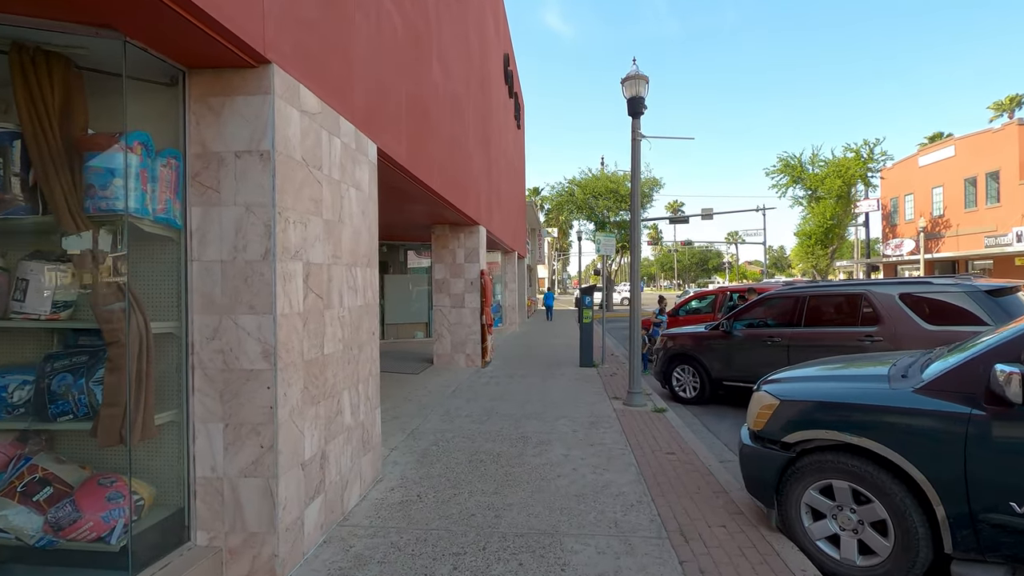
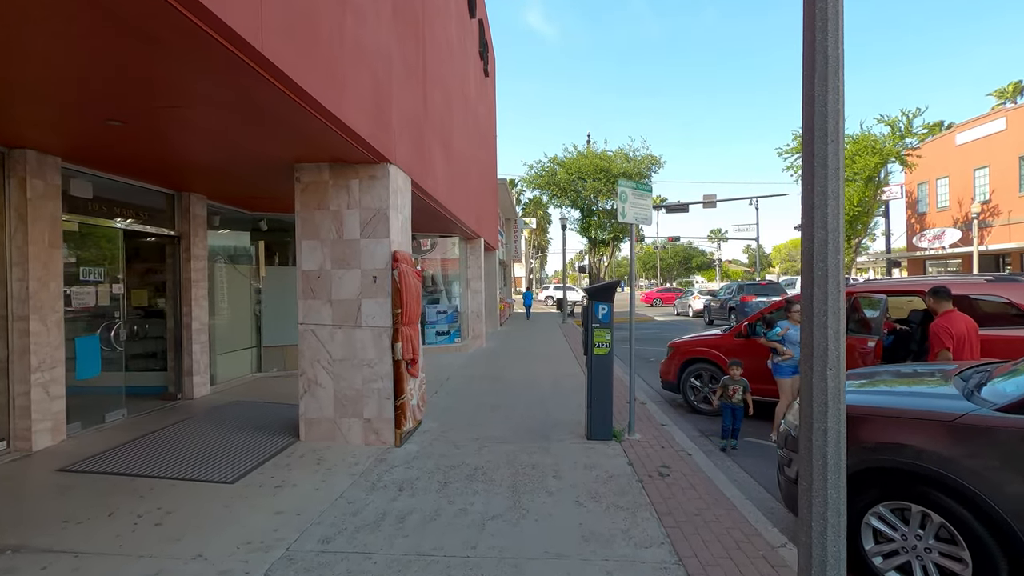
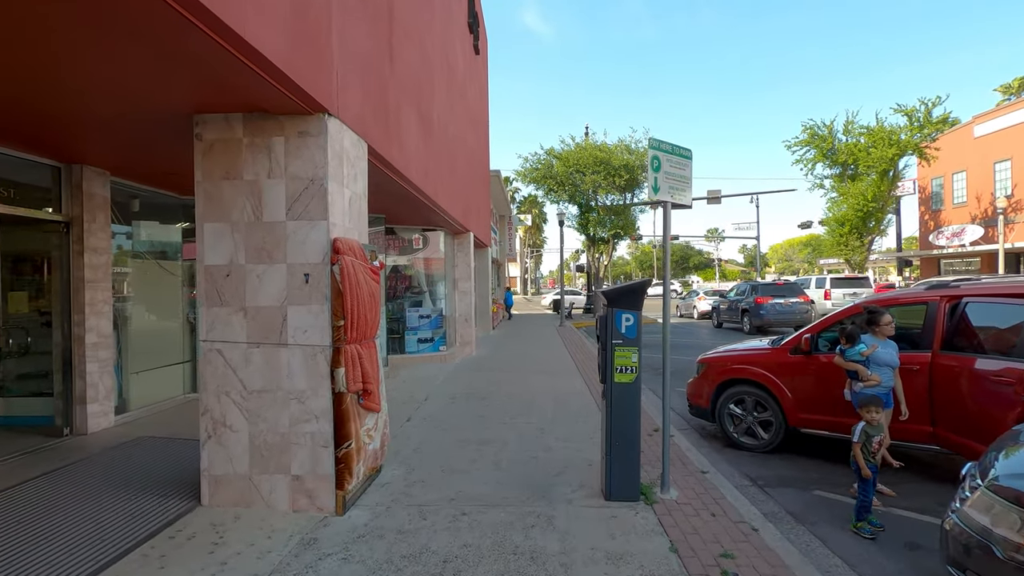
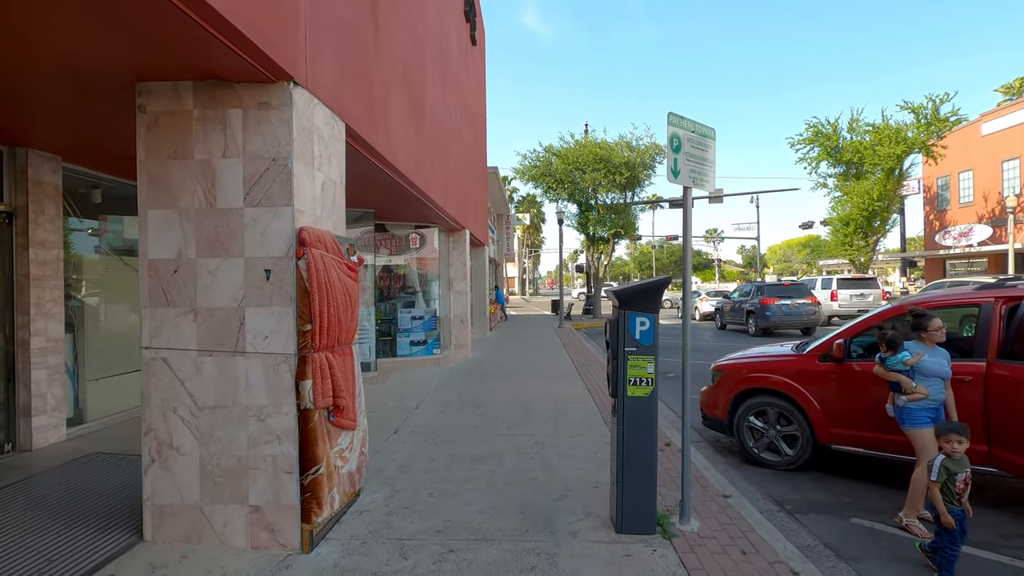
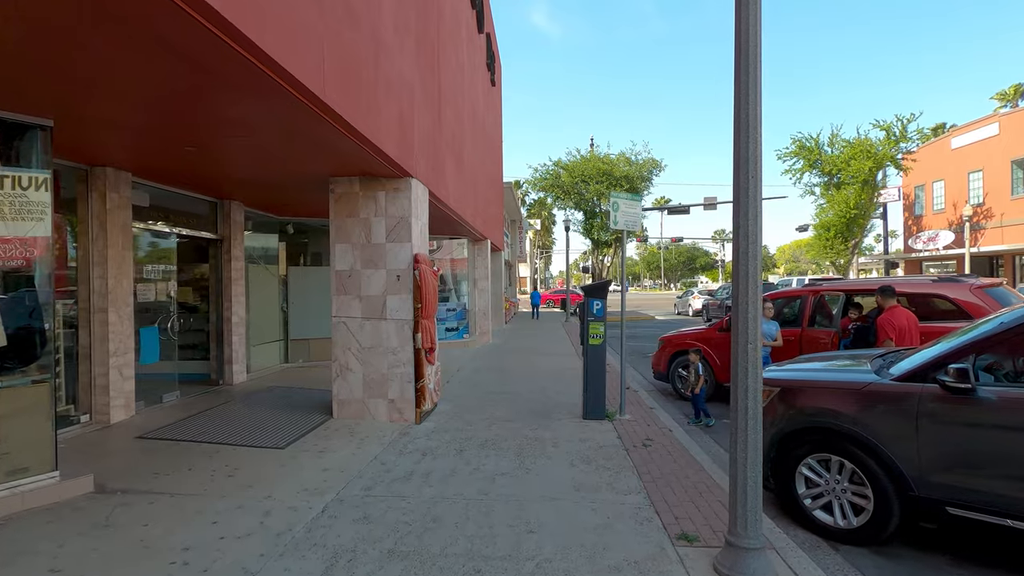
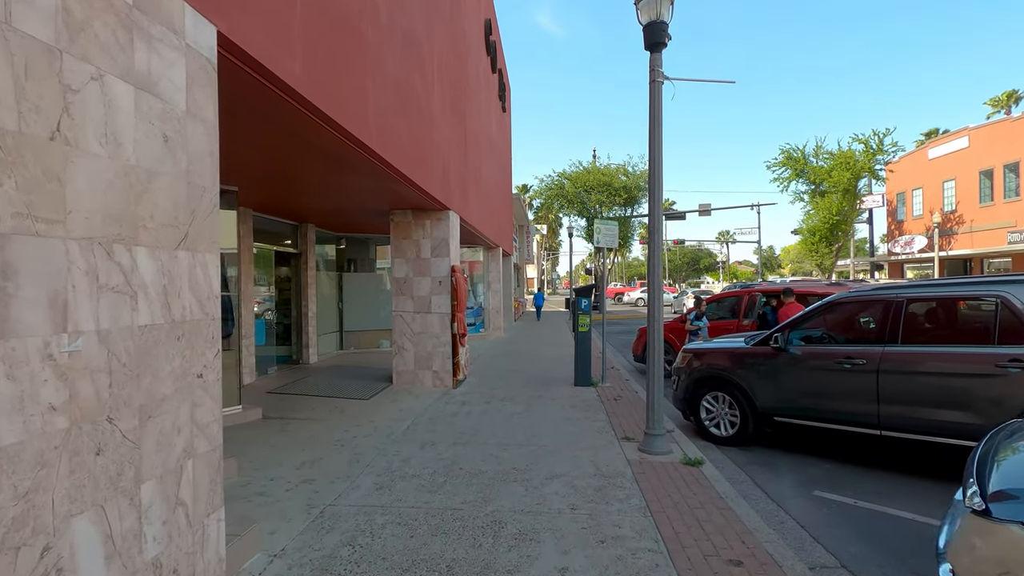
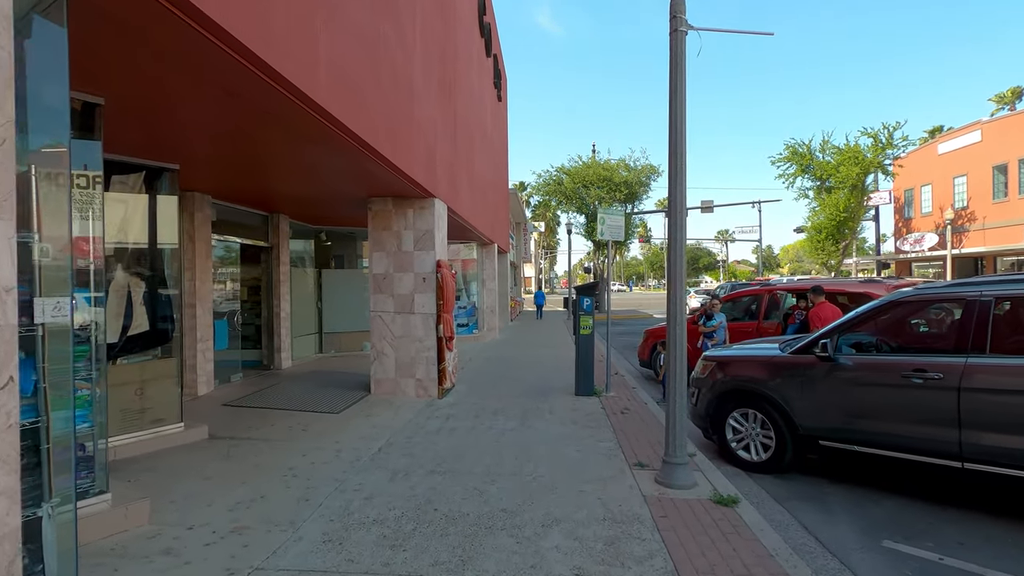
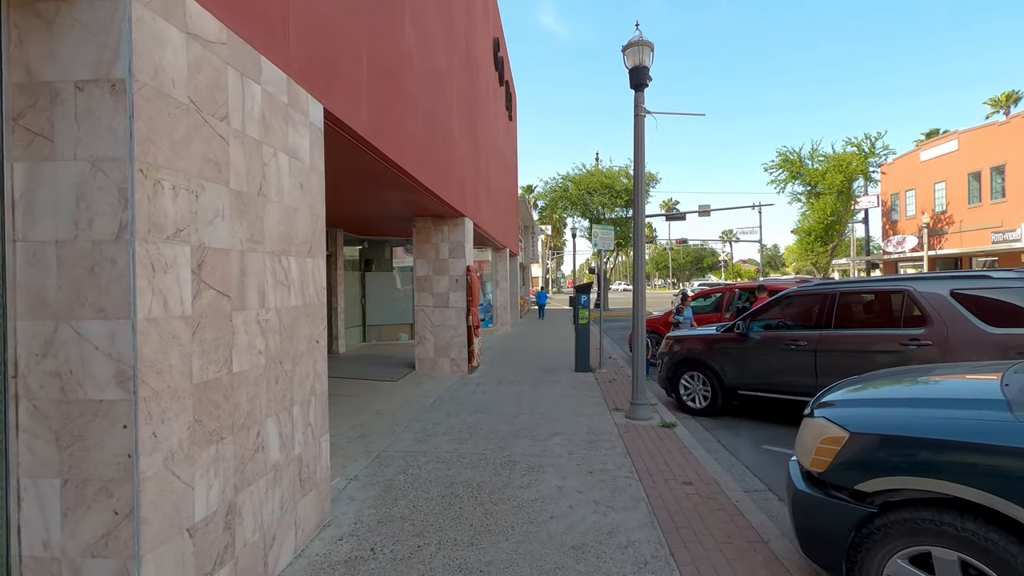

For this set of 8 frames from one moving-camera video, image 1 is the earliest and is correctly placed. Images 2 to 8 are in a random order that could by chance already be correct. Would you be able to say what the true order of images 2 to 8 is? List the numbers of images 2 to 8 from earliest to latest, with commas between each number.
8, 6, 7, 5, 2, 3, 4
